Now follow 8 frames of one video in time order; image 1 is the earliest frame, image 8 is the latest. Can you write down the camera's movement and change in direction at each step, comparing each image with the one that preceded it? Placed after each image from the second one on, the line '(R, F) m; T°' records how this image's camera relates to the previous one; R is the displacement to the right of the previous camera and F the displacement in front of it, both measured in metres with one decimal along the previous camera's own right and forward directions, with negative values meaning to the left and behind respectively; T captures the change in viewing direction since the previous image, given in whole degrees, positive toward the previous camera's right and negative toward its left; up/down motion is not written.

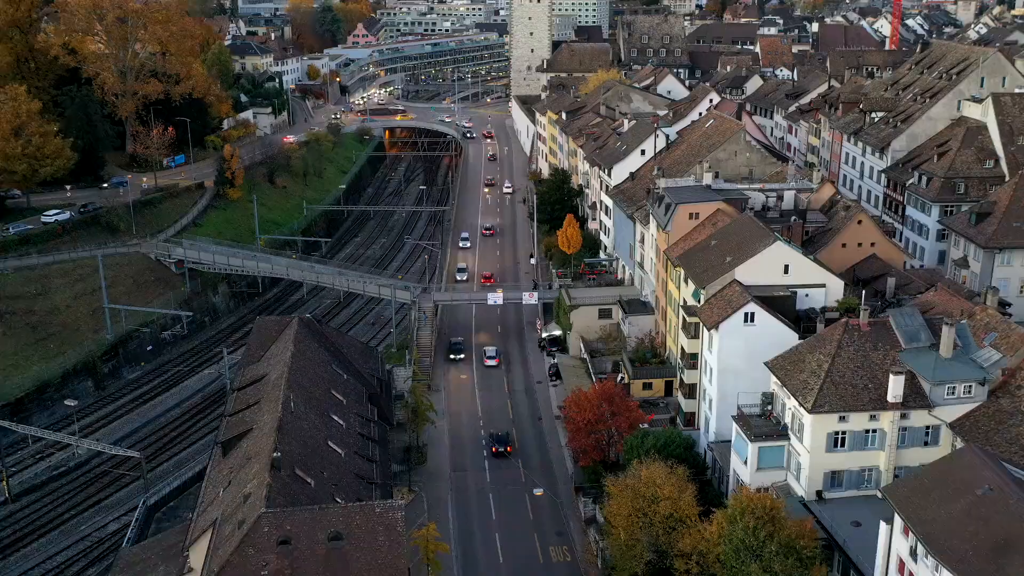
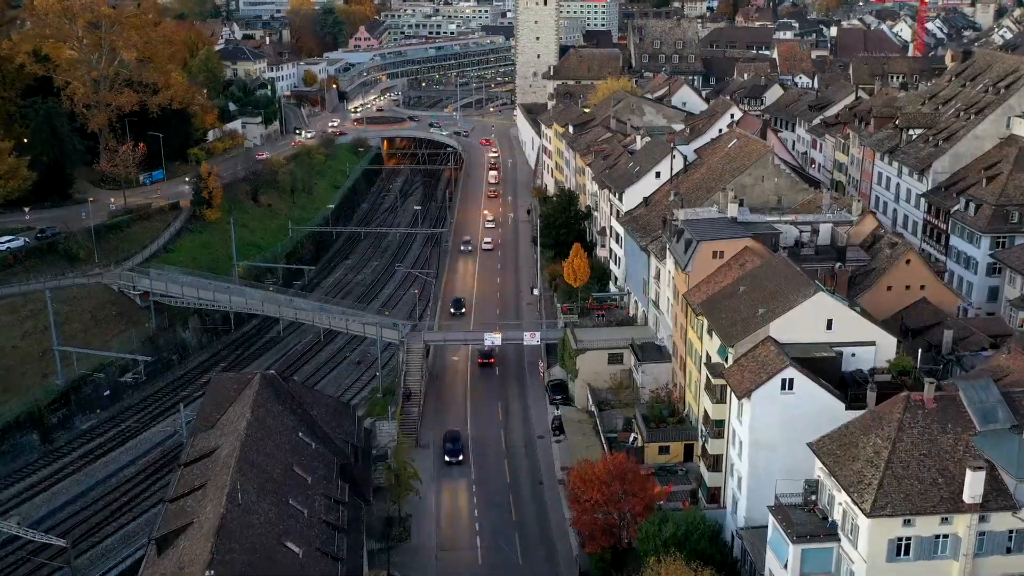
(+0.4, +6.6) m; 0°
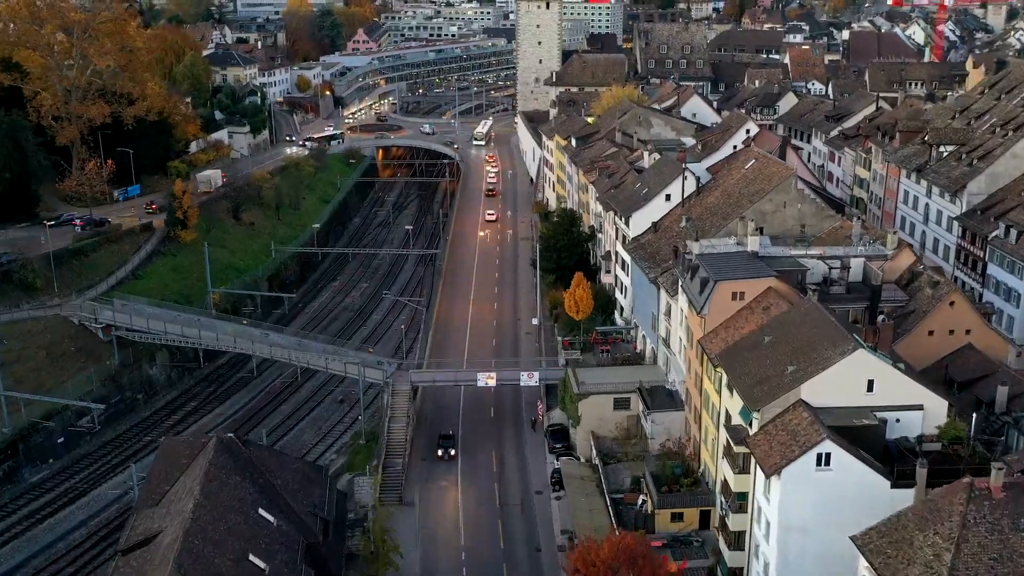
(+0.4, +5.2) m; 0°
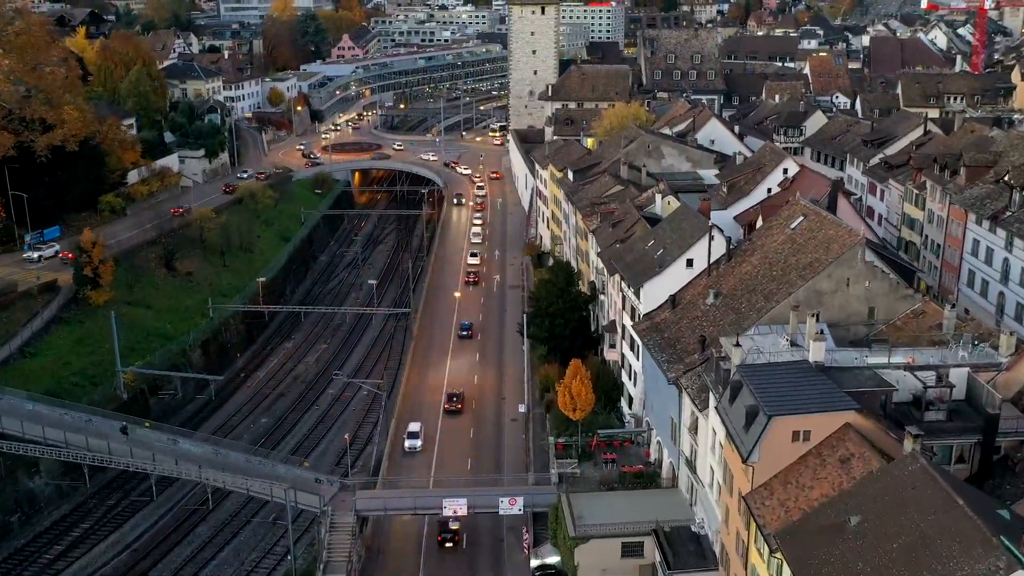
(+1.0, +12.2) m; 0°
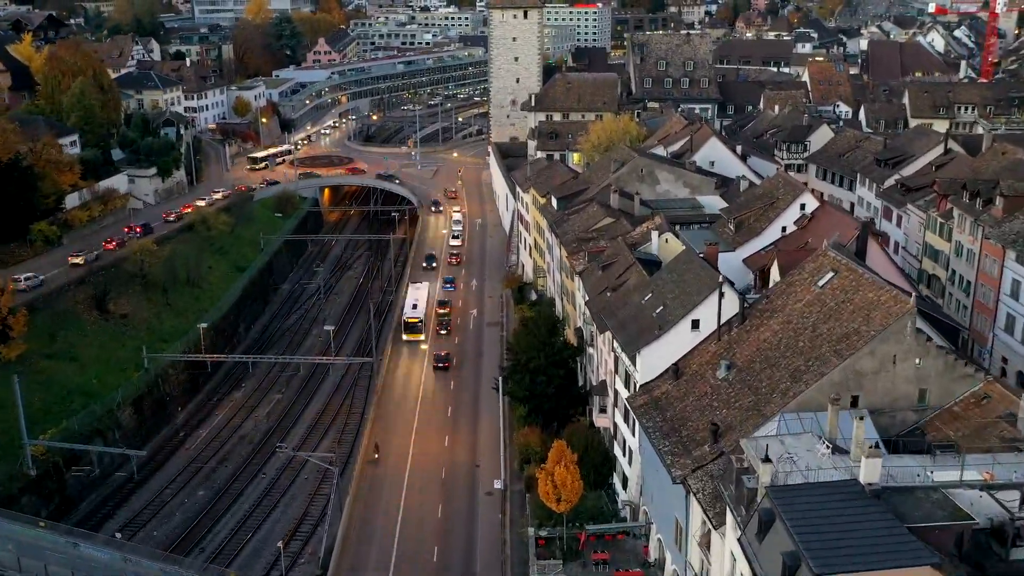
(+0.6, +7.2) m; +1°
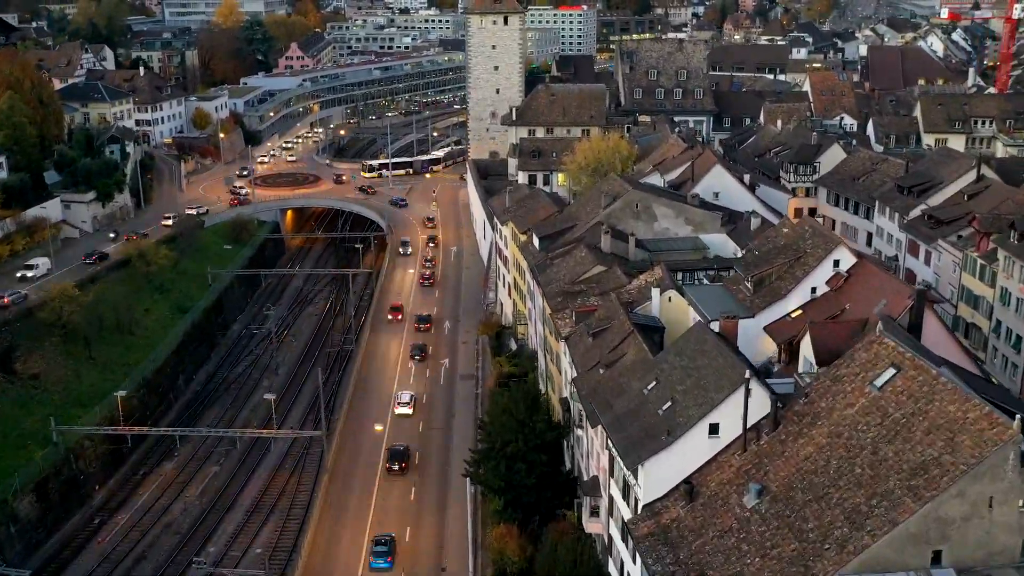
(+0.5, +8.0) m; +1°
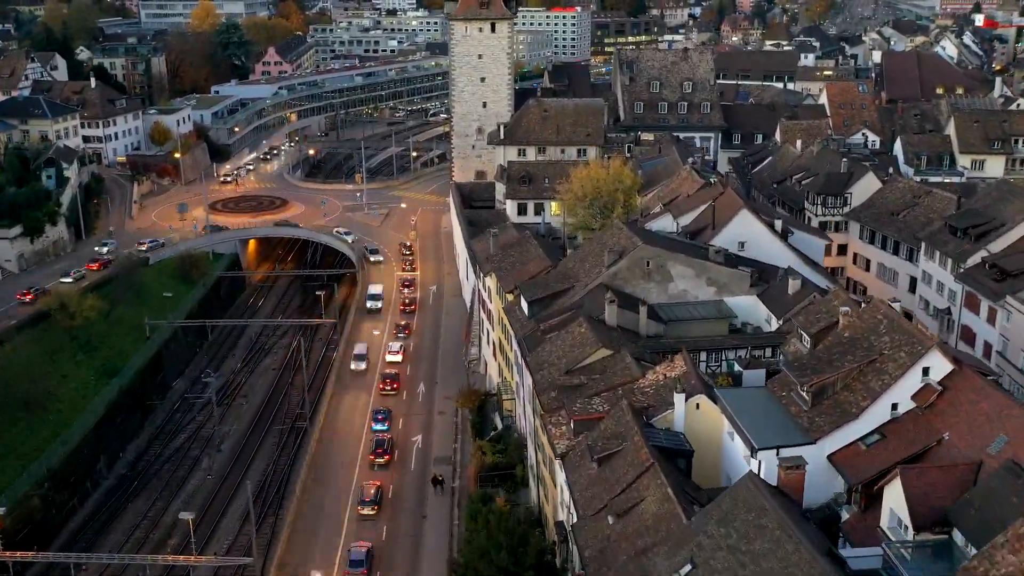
(+0.4, +9.3) m; 0°
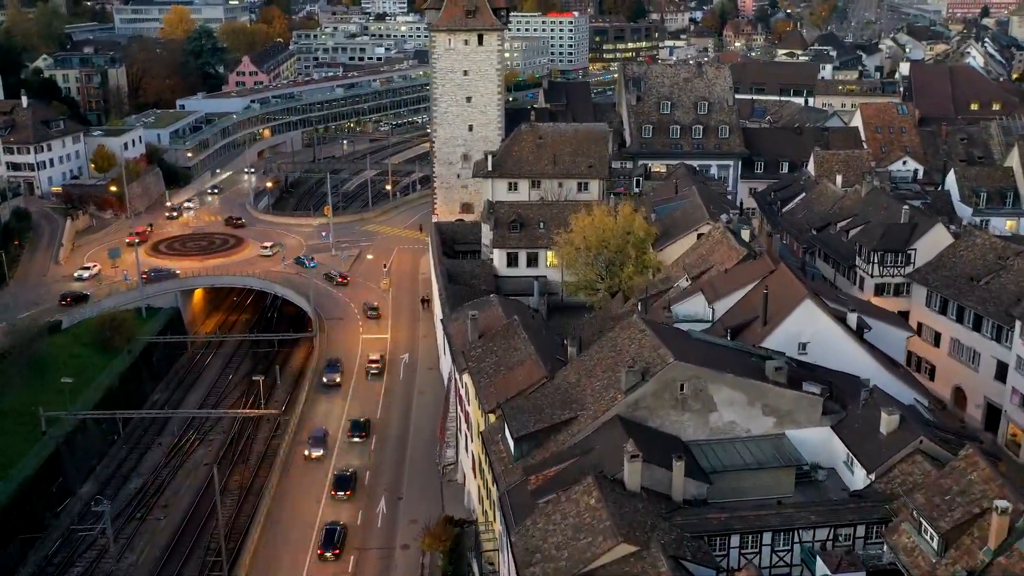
(+0.5, +11.7) m; 0°
